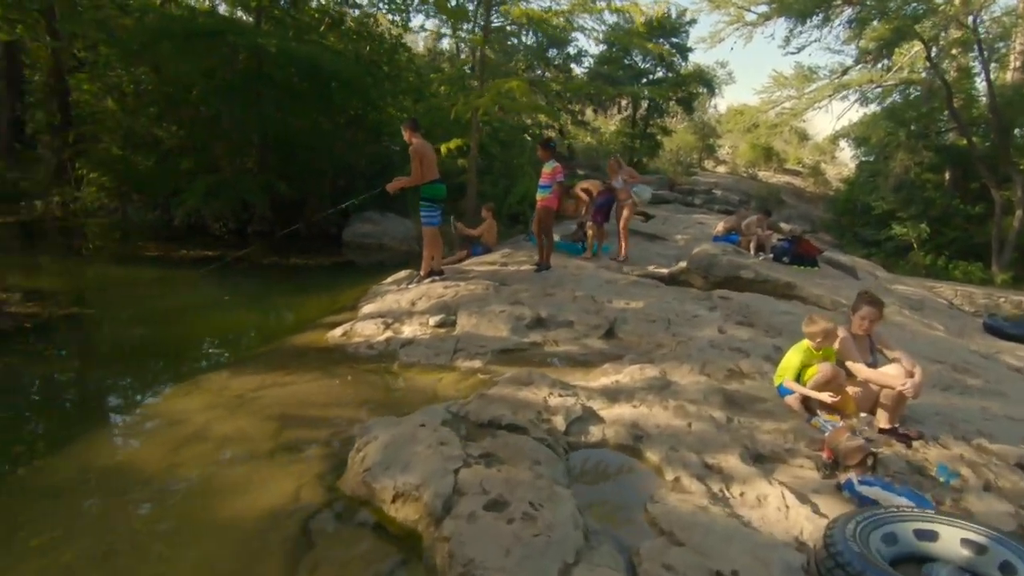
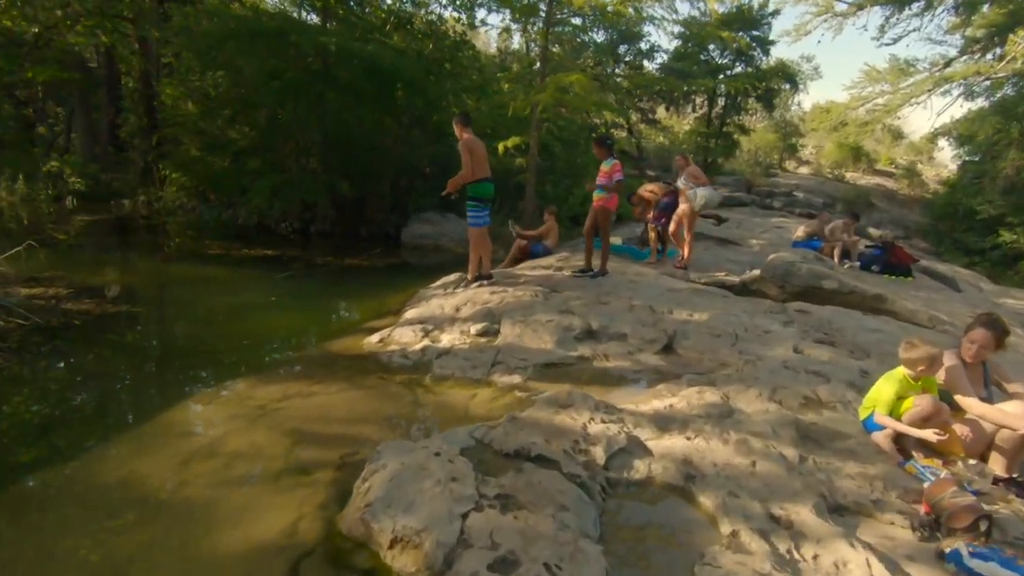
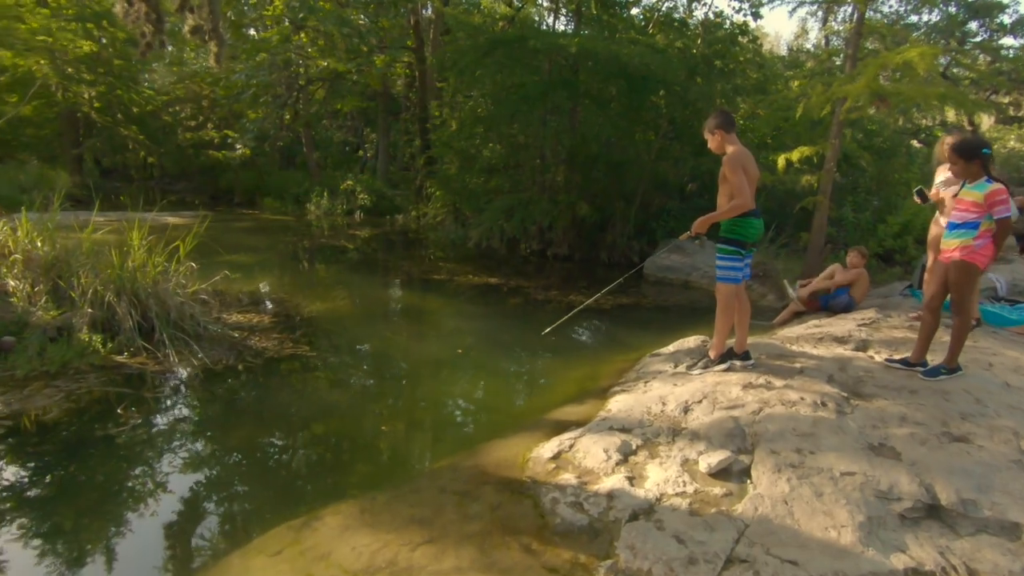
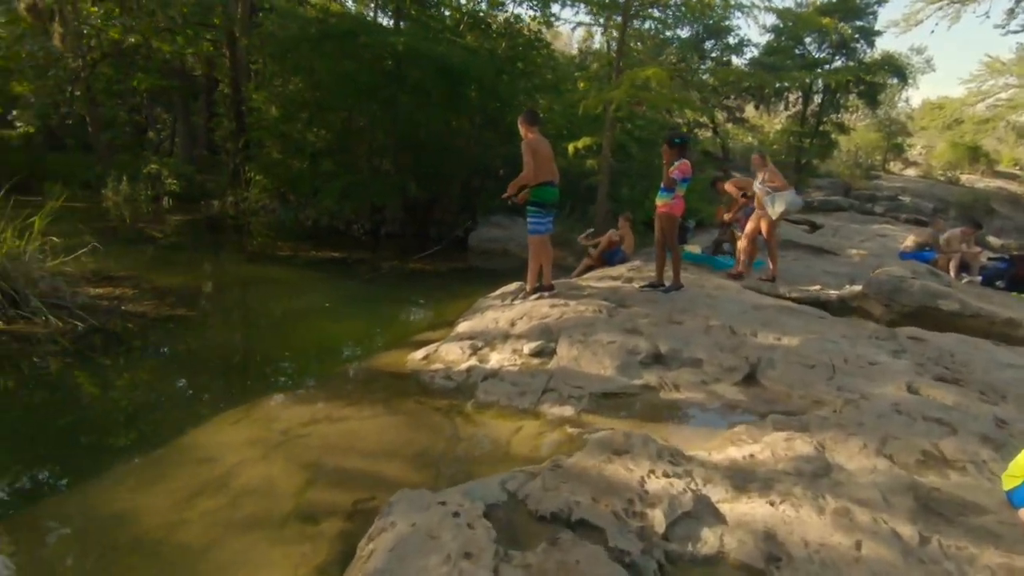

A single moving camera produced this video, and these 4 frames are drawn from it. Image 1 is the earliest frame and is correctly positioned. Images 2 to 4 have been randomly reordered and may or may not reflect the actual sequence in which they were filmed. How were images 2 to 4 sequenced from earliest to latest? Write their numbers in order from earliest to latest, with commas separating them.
2, 4, 3
